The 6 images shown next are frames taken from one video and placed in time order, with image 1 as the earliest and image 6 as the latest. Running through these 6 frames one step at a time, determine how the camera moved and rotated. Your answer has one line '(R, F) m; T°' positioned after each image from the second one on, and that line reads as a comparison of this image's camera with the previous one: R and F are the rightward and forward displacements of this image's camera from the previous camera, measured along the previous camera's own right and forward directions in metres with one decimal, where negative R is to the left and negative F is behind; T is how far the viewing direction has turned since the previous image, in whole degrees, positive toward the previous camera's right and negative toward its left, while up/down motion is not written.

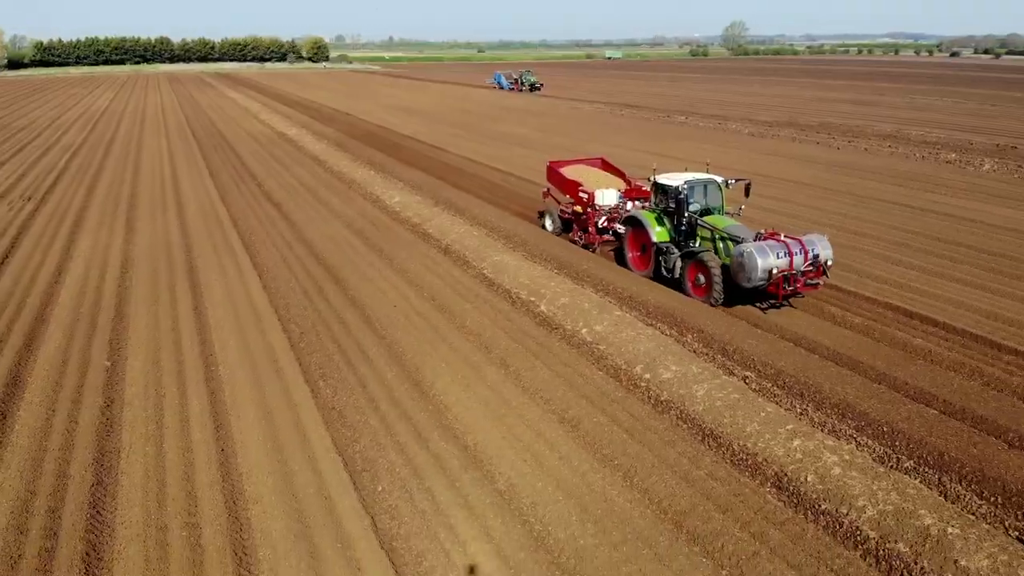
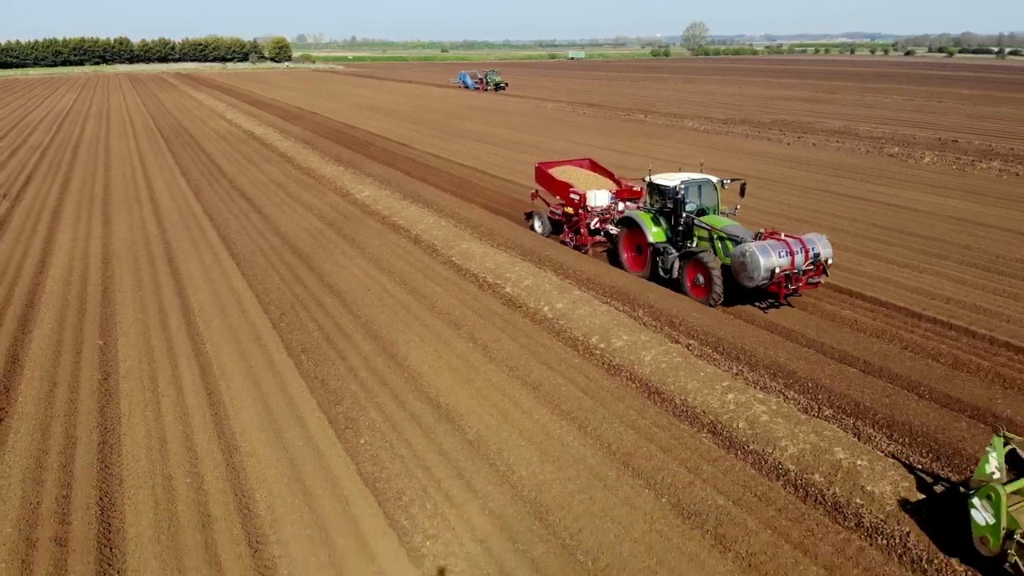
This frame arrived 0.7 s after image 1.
(+1.9, +0.6) m; -13°
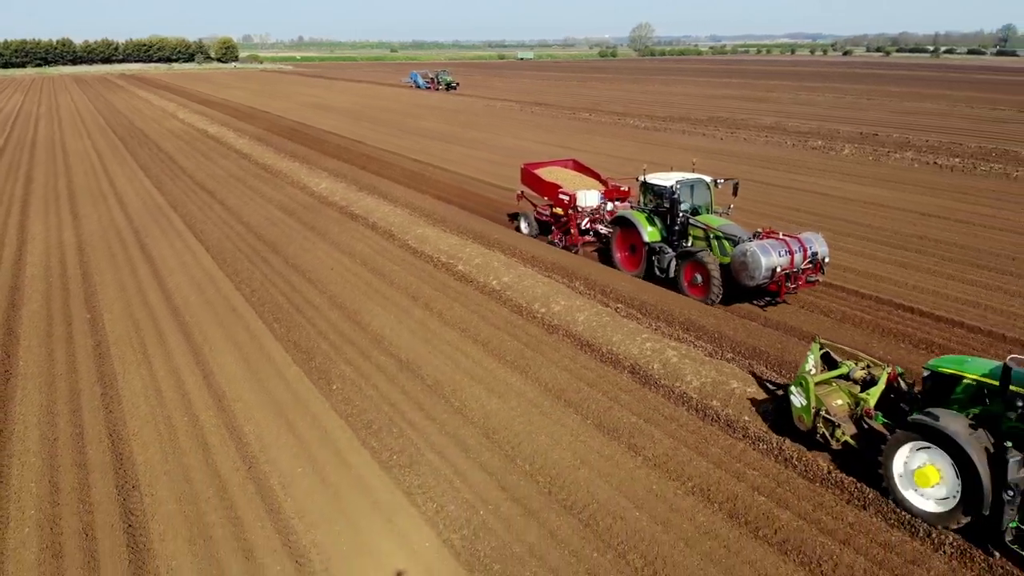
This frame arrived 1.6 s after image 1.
(0.0, -1.3) m; +3°
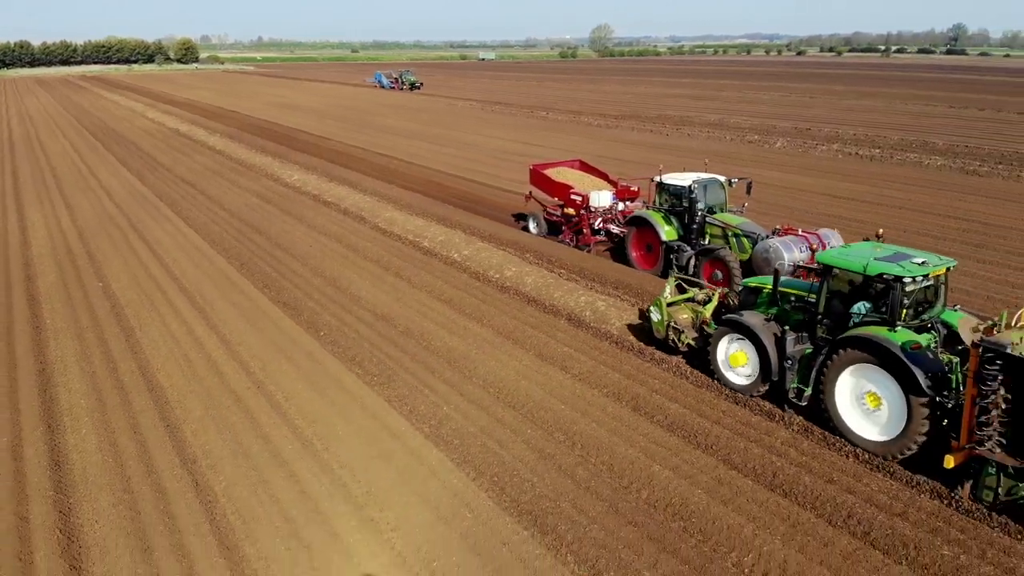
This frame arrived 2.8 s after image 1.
(+0.1, -1.8) m; +2°
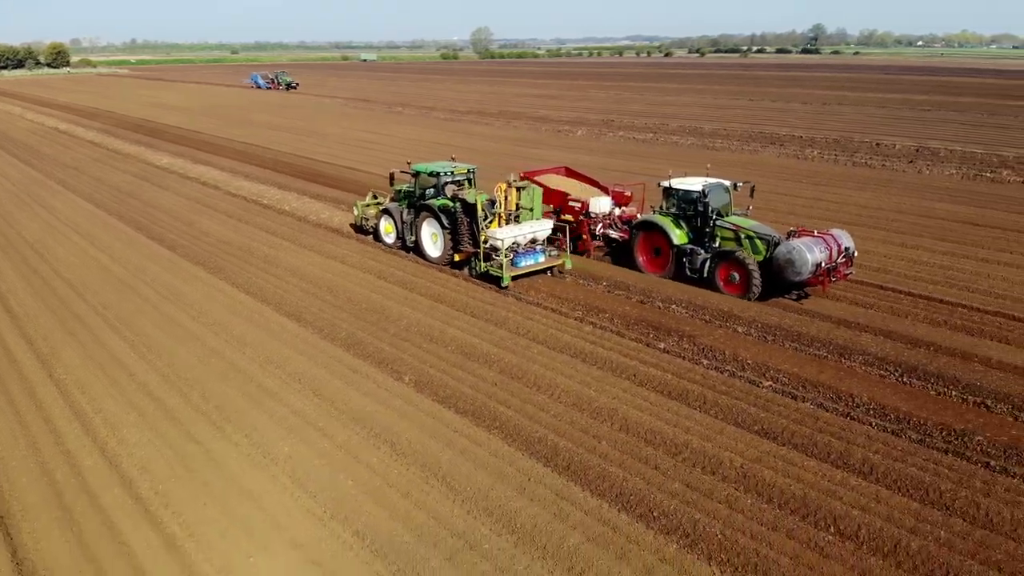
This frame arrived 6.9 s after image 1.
(+1.7, -5.4) m; +7°
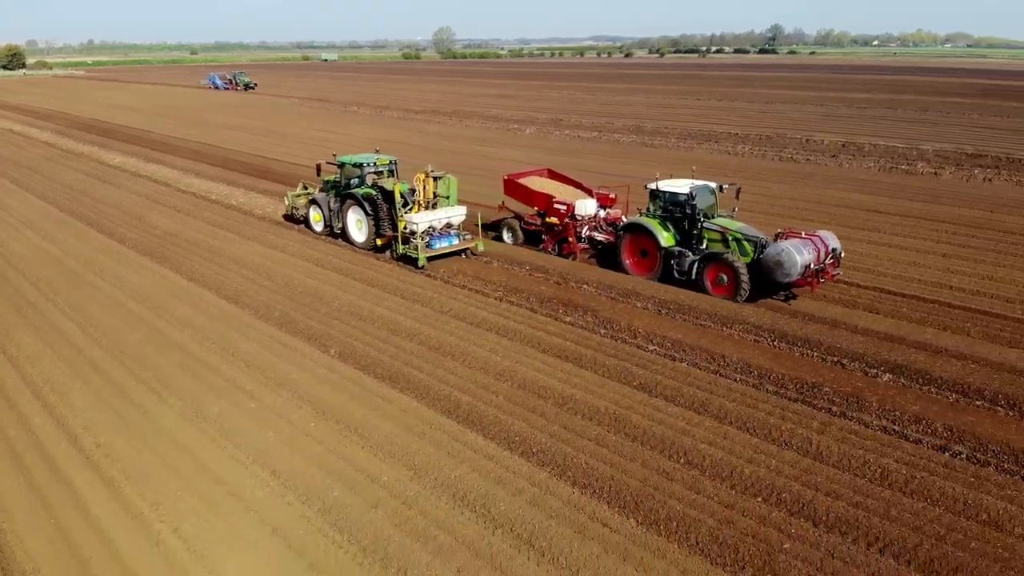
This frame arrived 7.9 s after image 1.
(+0.6, -1.1) m; +2°
